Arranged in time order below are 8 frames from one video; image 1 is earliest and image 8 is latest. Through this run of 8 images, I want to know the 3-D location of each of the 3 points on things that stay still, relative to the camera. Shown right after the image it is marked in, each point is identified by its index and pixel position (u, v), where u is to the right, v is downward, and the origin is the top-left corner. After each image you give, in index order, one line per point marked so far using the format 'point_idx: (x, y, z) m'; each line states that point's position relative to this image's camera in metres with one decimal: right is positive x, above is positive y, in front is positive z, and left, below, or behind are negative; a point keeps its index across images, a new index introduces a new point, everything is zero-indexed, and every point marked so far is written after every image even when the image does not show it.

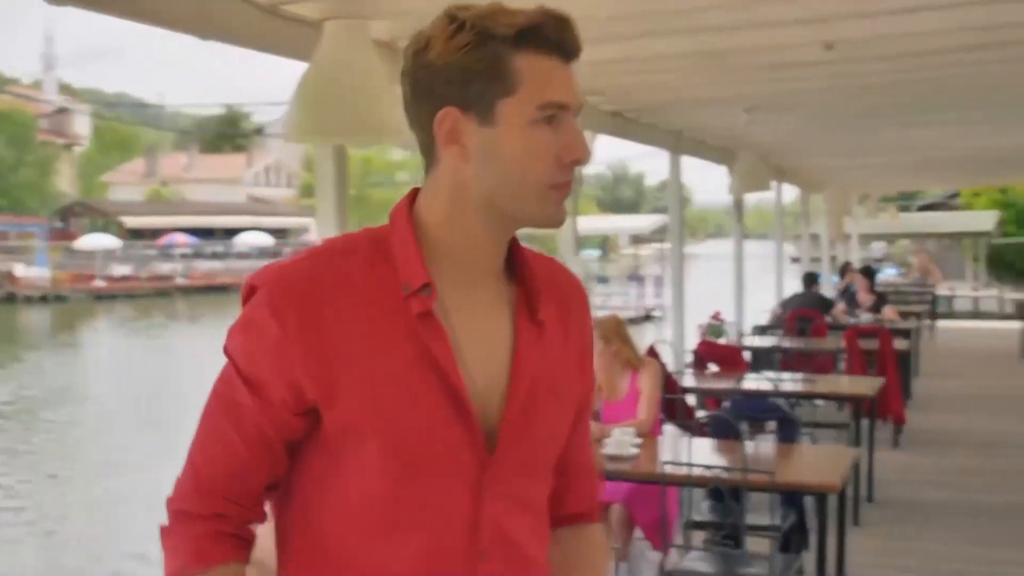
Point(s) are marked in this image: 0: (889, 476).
0: (+2.0, -1.0, +7.0) m
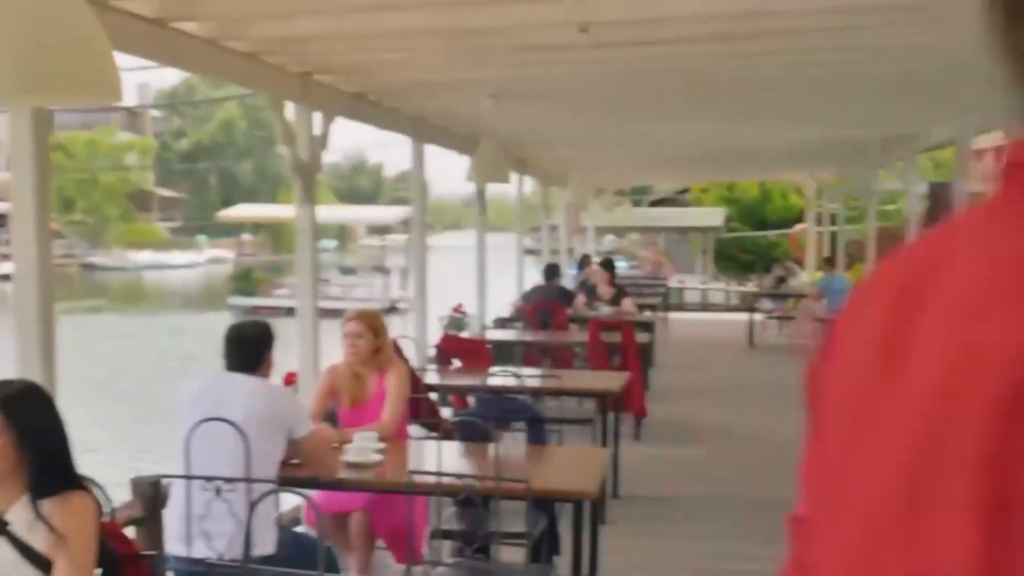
0: (+0.6, -1.0, +6.9) m
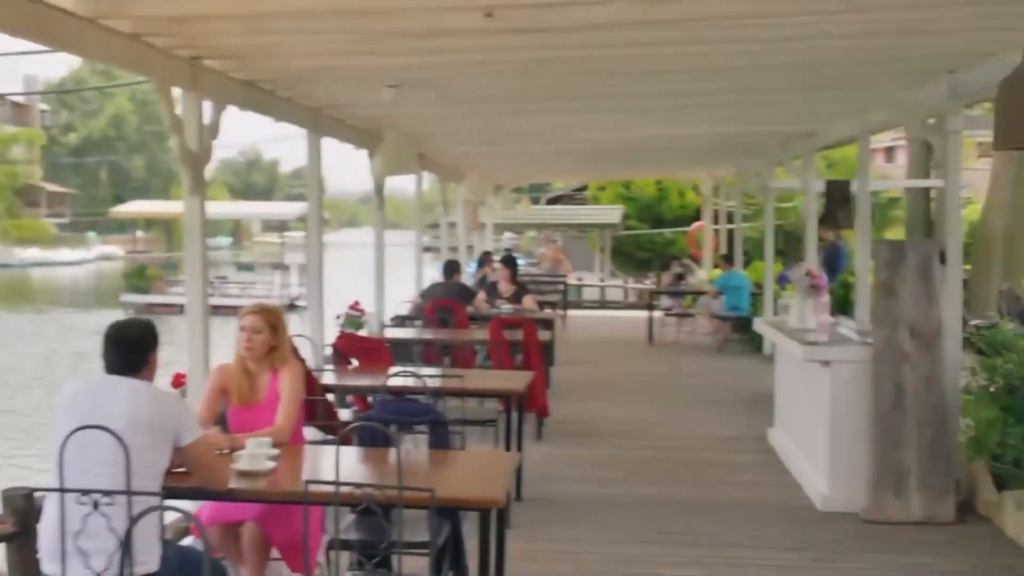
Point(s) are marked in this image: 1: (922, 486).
0: (+0.1, -0.9, +6.8) m
1: (+1.8, -0.8, +5.7) m
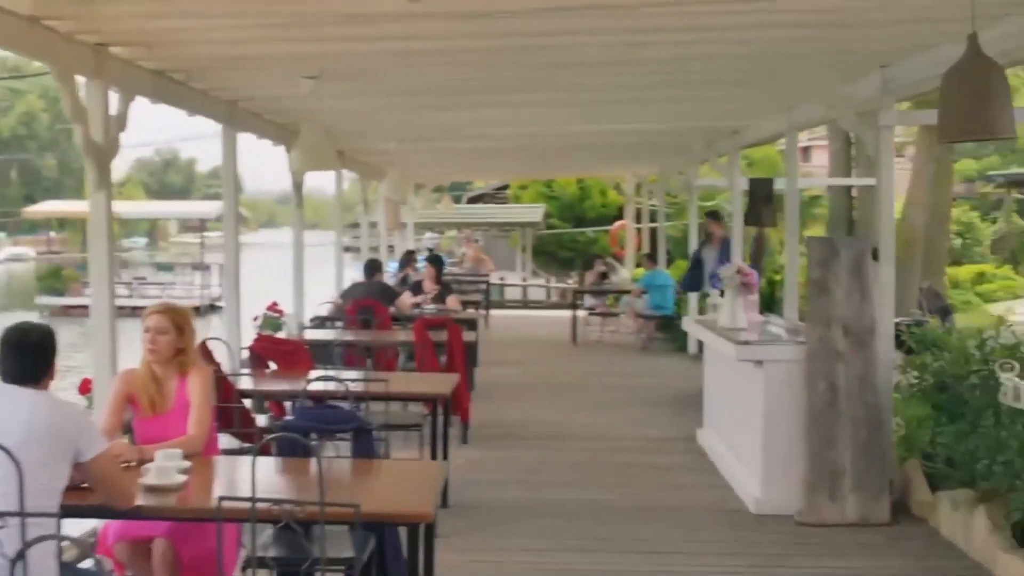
0: (-0.3, -0.9, +6.6) m
1: (+1.4, -0.8, +5.6) m
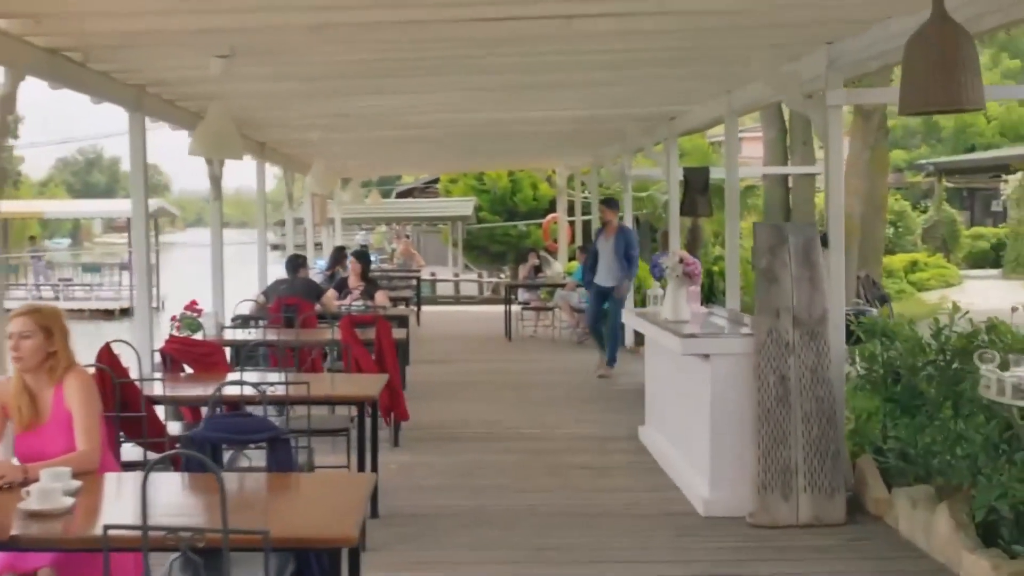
0: (-0.6, -0.9, +6.2) m
1: (+1.2, -0.8, +5.3) m
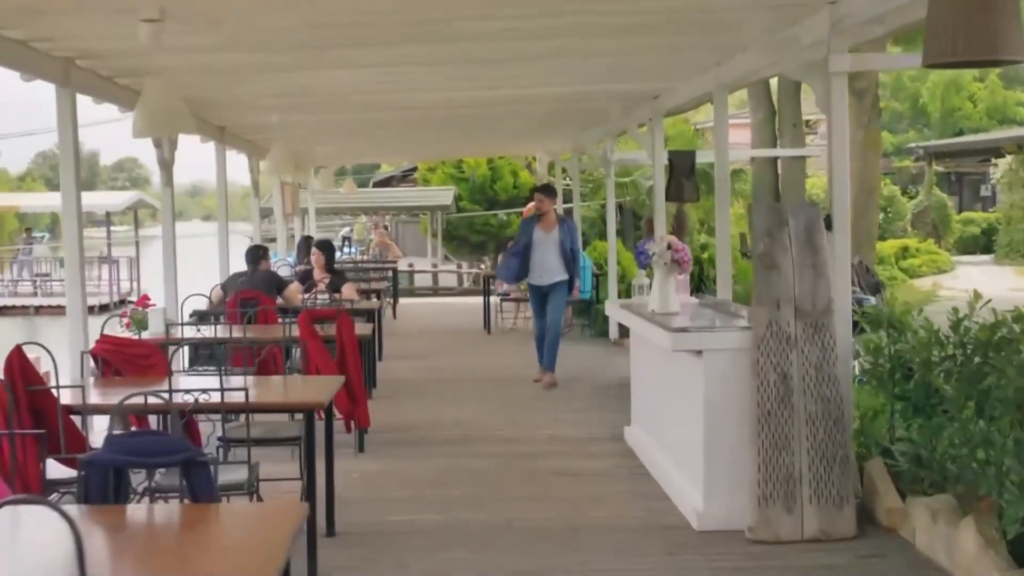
0: (-0.7, -0.9, +5.6) m
1: (+1.1, -0.7, +4.8) m
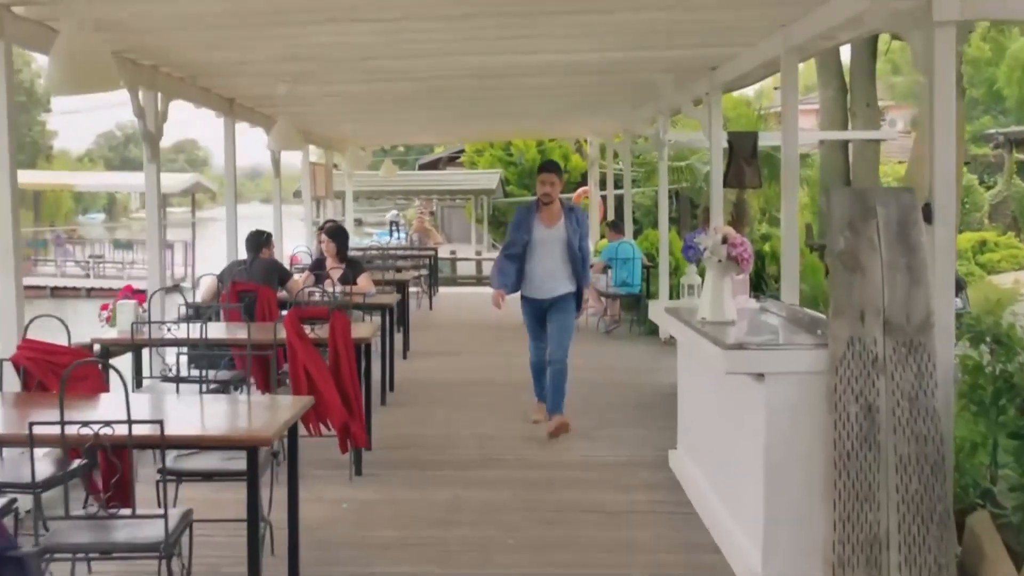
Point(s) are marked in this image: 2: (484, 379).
0: (-0.6, -0.9, +4.7) m
1: (+1.1, -0.8, +3.7) m
2: (-0.2, -0.6, +8.7) m
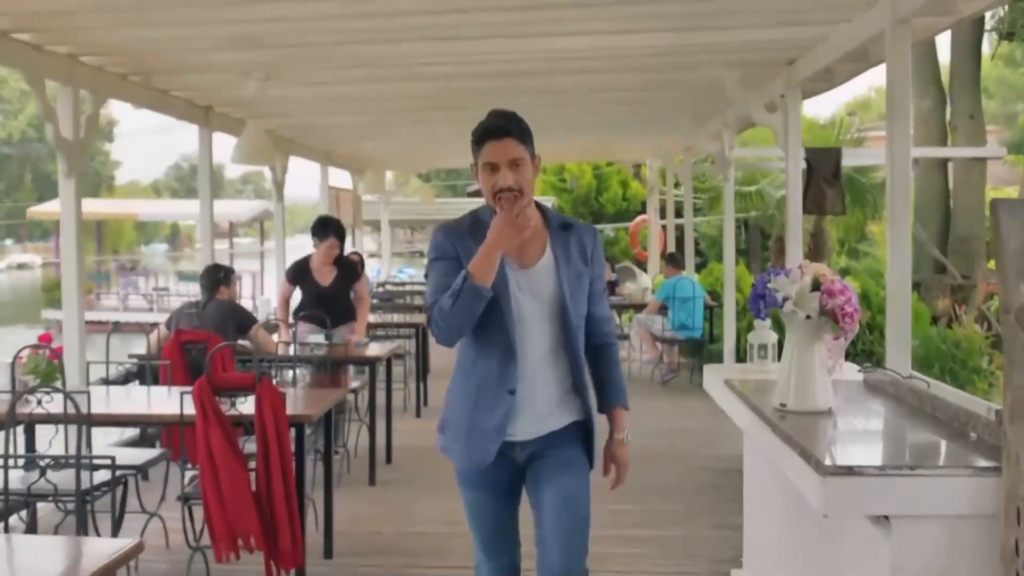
0: (-0.7, -1.0, +3.1) m
1: (+1.0, -0.9, +2.1) m
2: (0.0, -0.8, +7.1) m
